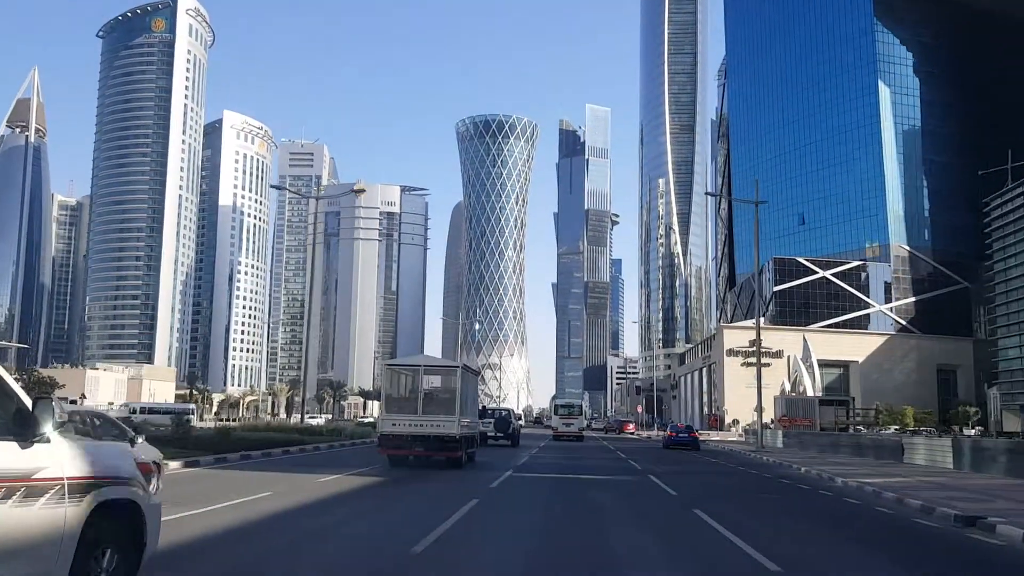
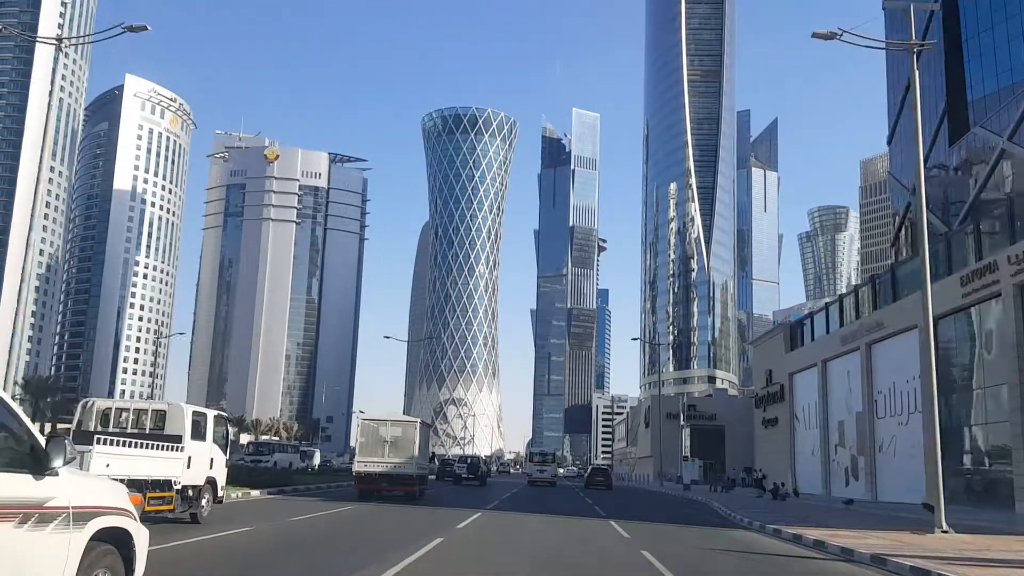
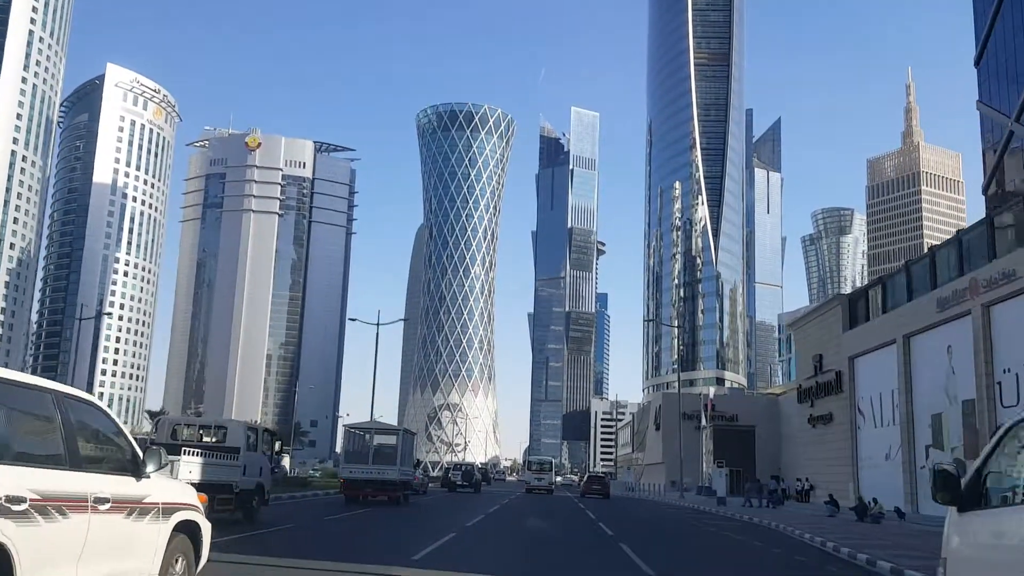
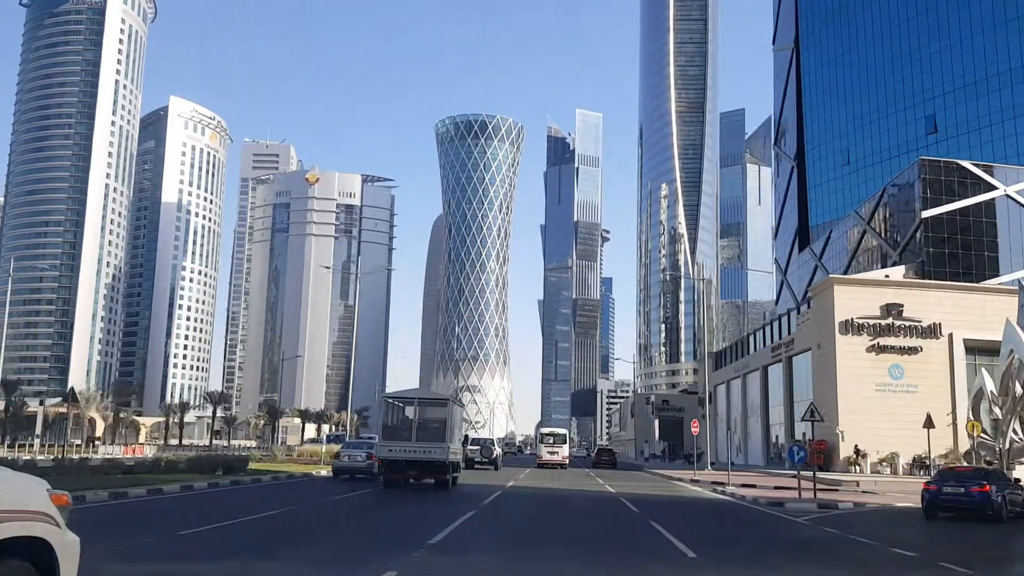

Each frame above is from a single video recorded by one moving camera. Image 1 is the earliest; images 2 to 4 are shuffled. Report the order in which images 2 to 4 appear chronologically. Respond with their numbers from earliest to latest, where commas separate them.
4, 2, 3
